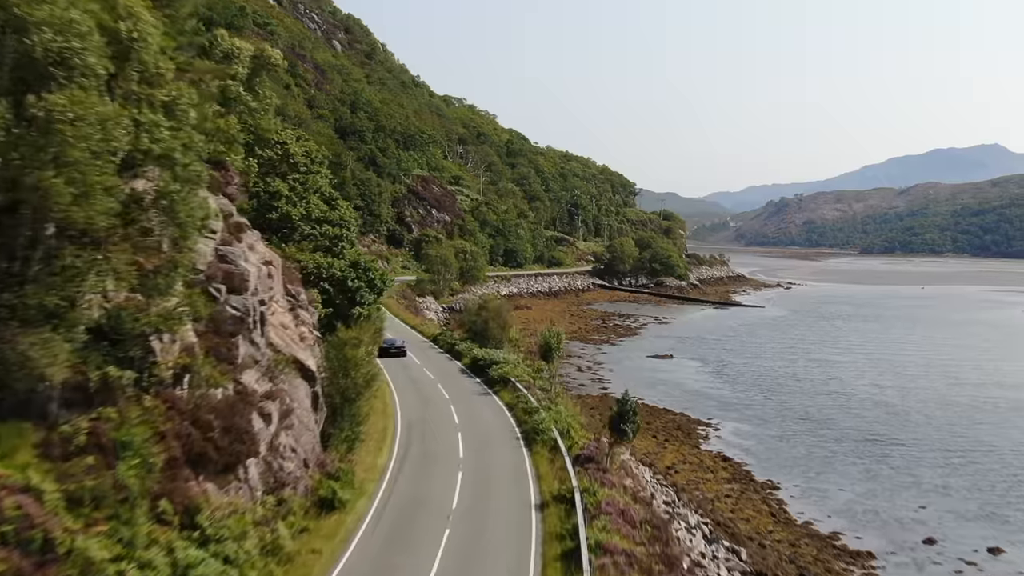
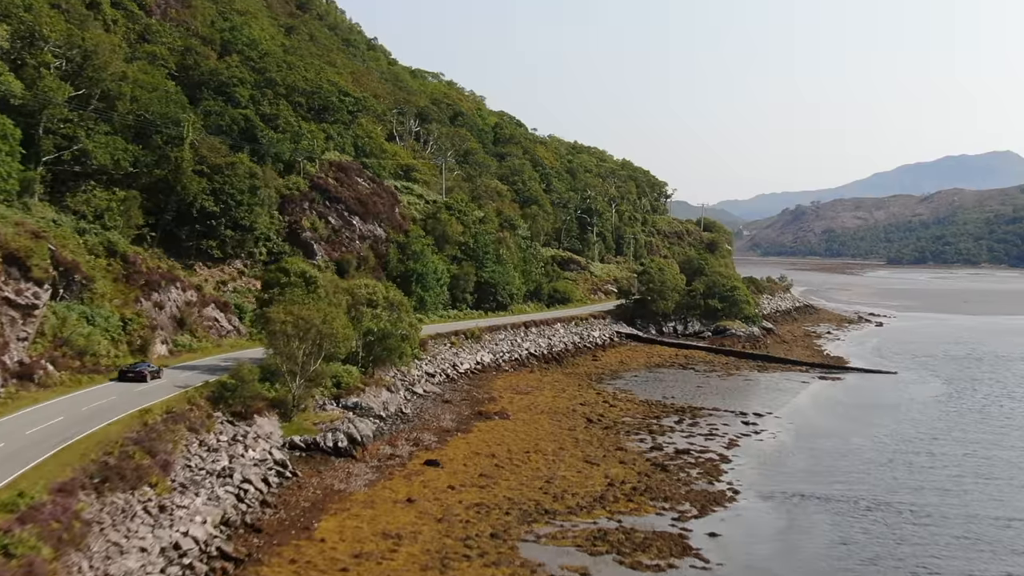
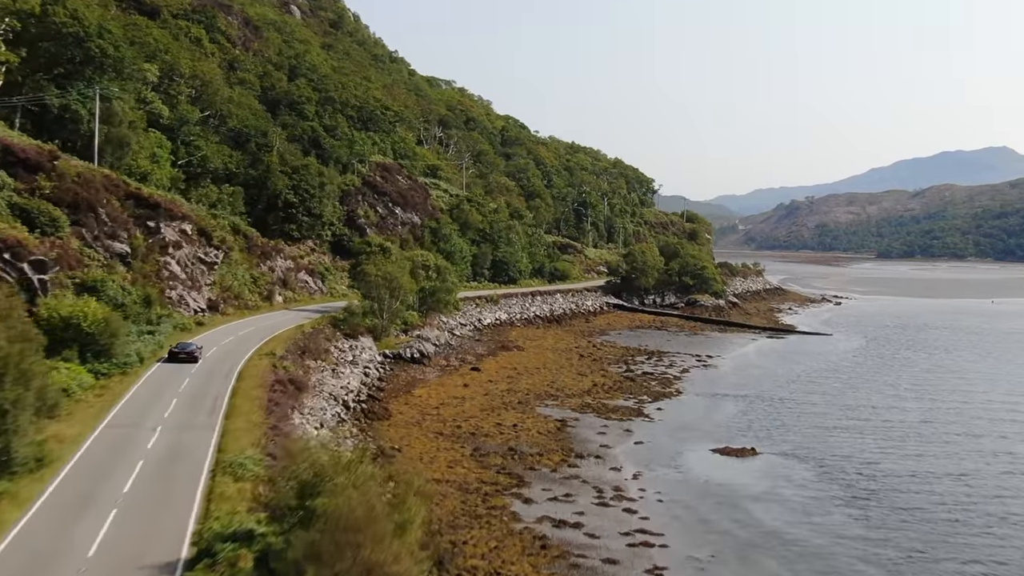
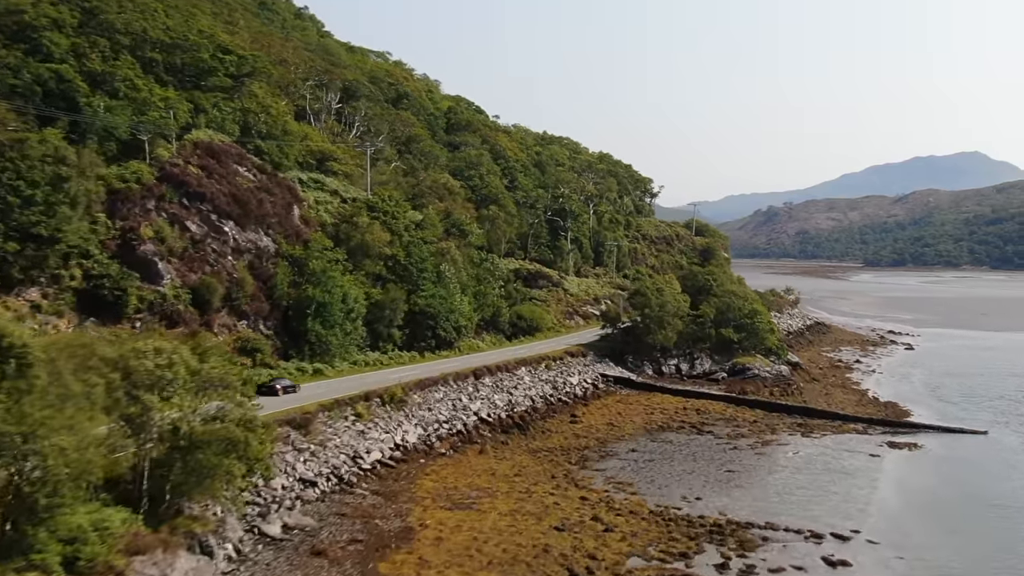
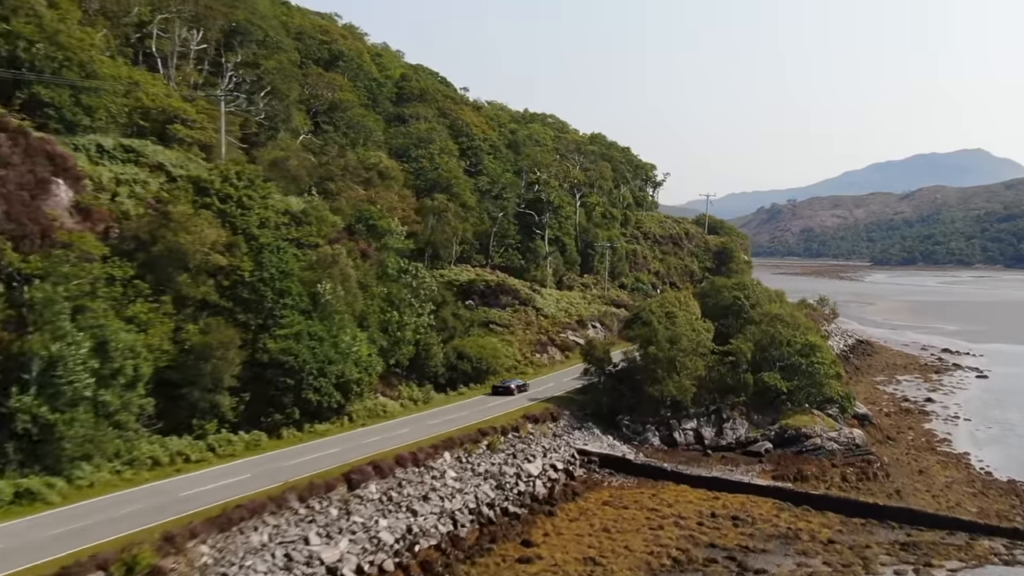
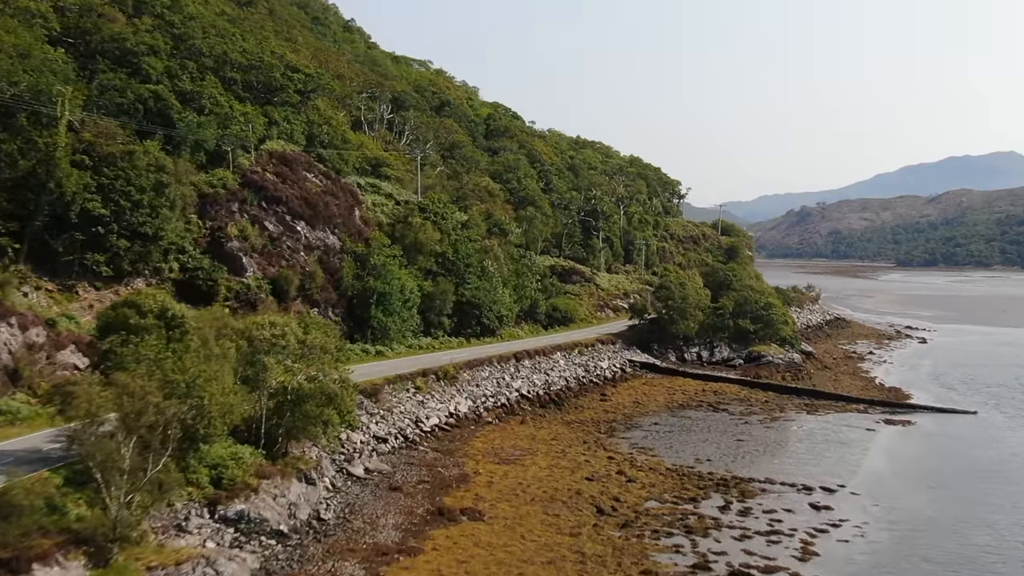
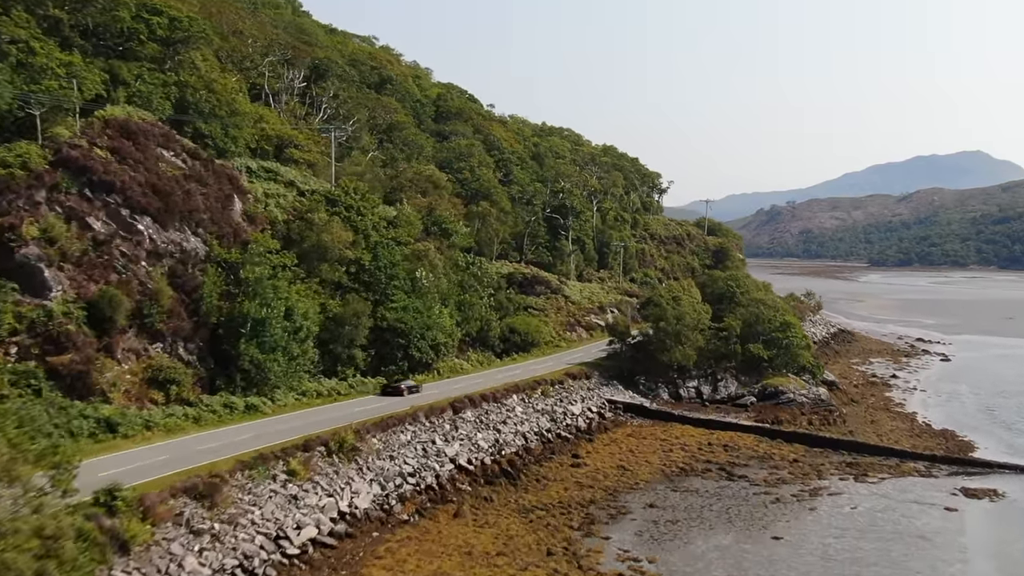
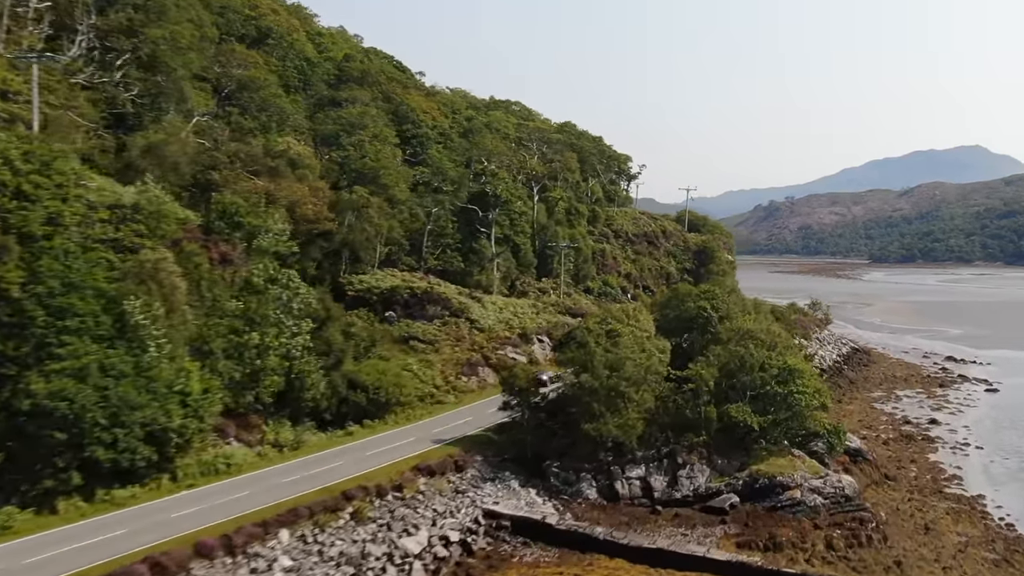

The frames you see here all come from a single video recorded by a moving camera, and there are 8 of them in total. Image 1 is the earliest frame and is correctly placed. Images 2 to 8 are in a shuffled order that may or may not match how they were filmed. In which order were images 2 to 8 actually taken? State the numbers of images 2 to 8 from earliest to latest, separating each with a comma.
3, 2, 6, 4, 7, 5, 8
